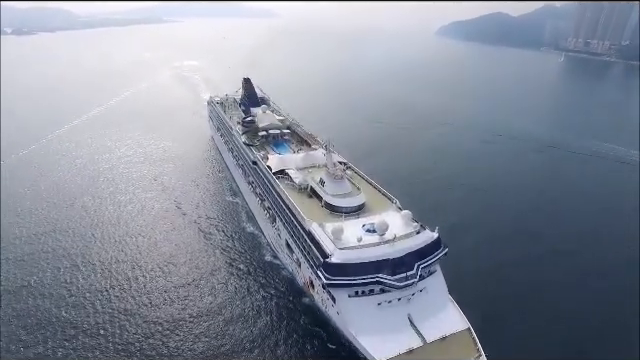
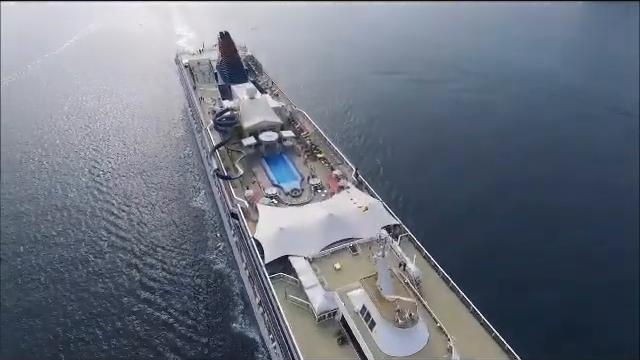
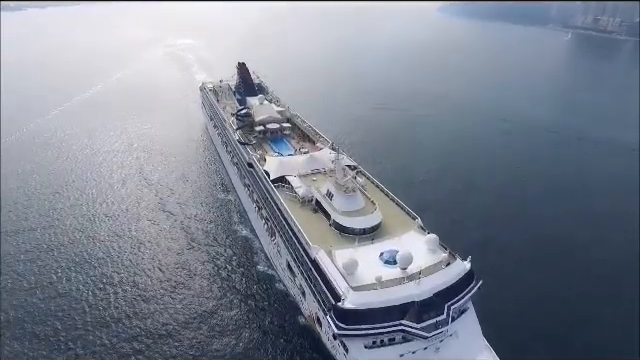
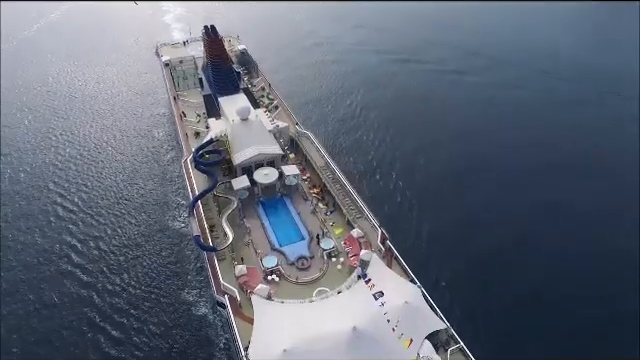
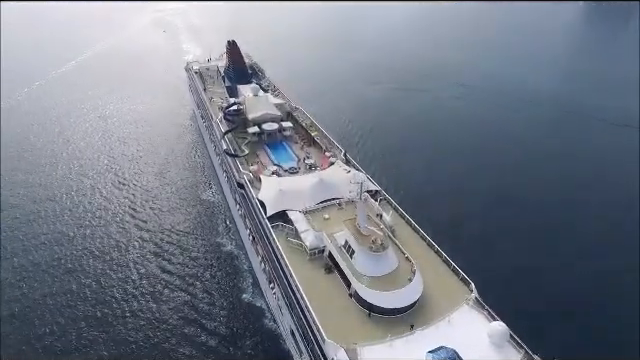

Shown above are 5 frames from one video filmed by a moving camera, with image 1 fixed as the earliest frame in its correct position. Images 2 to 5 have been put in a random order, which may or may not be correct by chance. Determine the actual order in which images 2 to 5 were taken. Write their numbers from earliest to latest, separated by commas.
3, 5, 2, 4
